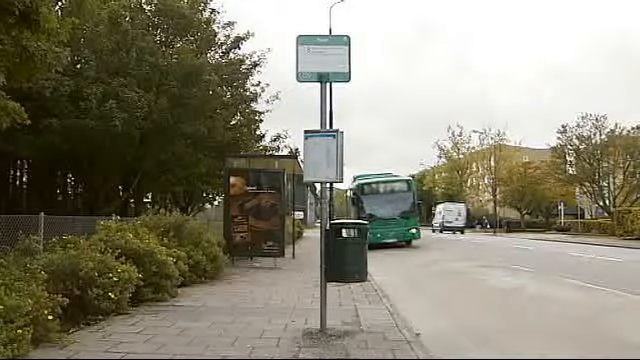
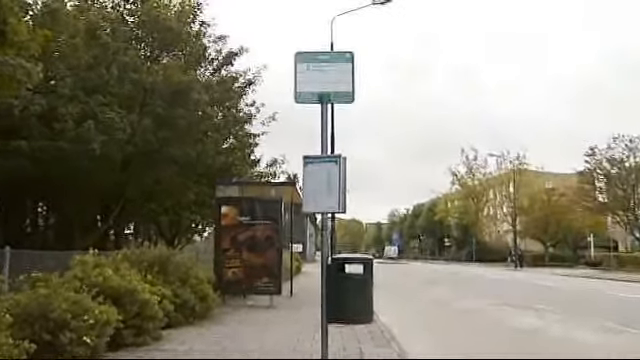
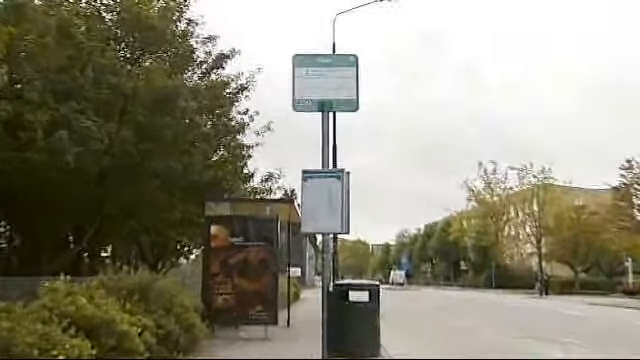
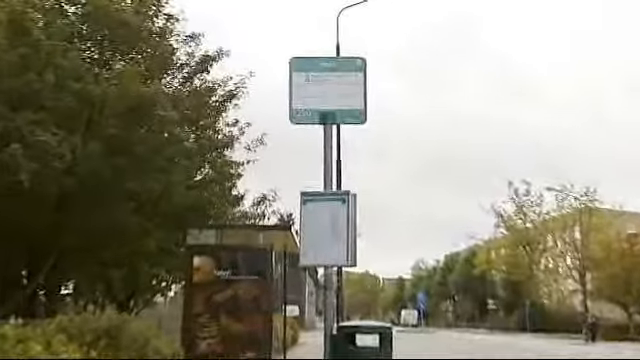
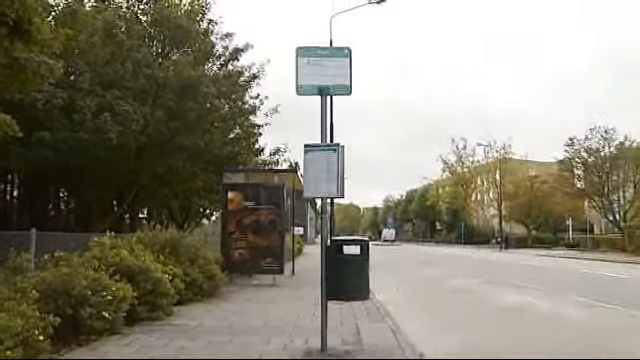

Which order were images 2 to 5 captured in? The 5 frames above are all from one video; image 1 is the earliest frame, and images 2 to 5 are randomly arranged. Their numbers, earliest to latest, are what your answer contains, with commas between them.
5, 2, 3, 4
